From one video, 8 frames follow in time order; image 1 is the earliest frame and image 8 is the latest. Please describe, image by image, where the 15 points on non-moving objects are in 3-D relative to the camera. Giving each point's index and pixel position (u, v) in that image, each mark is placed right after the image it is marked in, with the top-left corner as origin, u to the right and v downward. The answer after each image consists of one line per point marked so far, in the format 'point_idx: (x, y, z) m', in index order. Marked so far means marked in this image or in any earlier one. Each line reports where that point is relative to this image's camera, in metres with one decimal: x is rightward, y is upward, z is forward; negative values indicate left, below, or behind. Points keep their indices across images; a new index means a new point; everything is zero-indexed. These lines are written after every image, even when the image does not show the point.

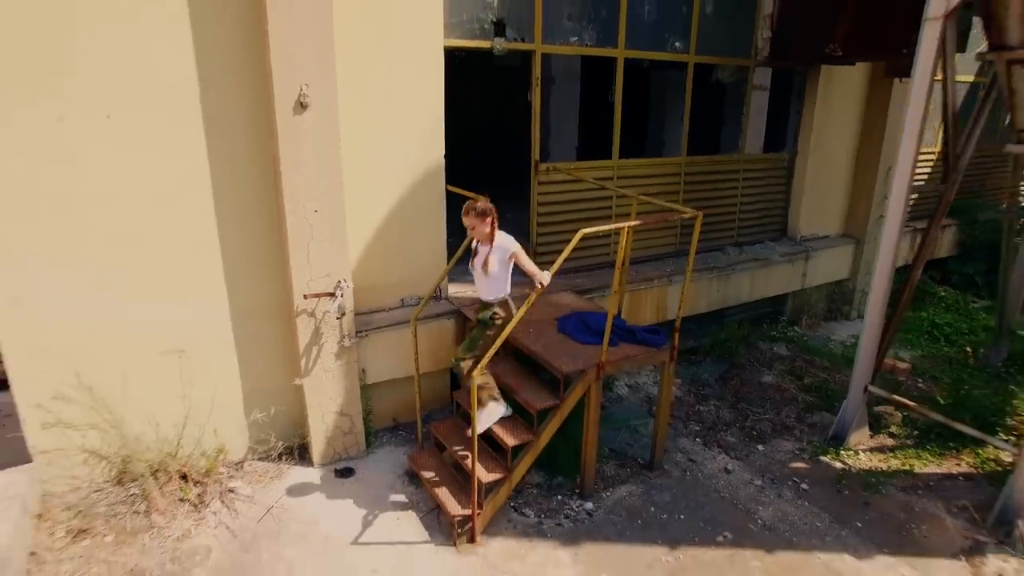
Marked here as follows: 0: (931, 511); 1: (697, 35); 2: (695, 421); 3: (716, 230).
0: (+4.4, -2.3, +3.6) m
1: (+2.8, +3.8, +5.2) m
2: (+2.4, -1.7, +4.6) m
3: (+3.4, +1.0, +5.8) m
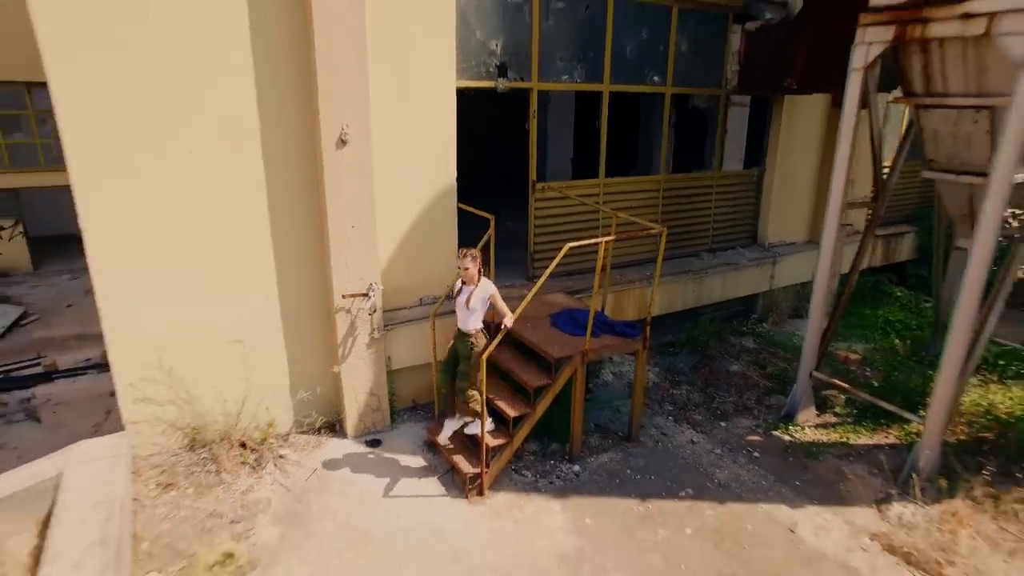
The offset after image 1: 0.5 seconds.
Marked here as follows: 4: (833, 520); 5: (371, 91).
0: (+4.4, -2.3, +4.4) m
1: (+2.8, +3.8, +6.0) m
2: (+2.4, -1.7, +5.4) m
3: (+3.4, +1.0, +6.6) m
4: (+3.7, -2.7, +4.0) m
5: (-1.6, +2.5, +4.1) m
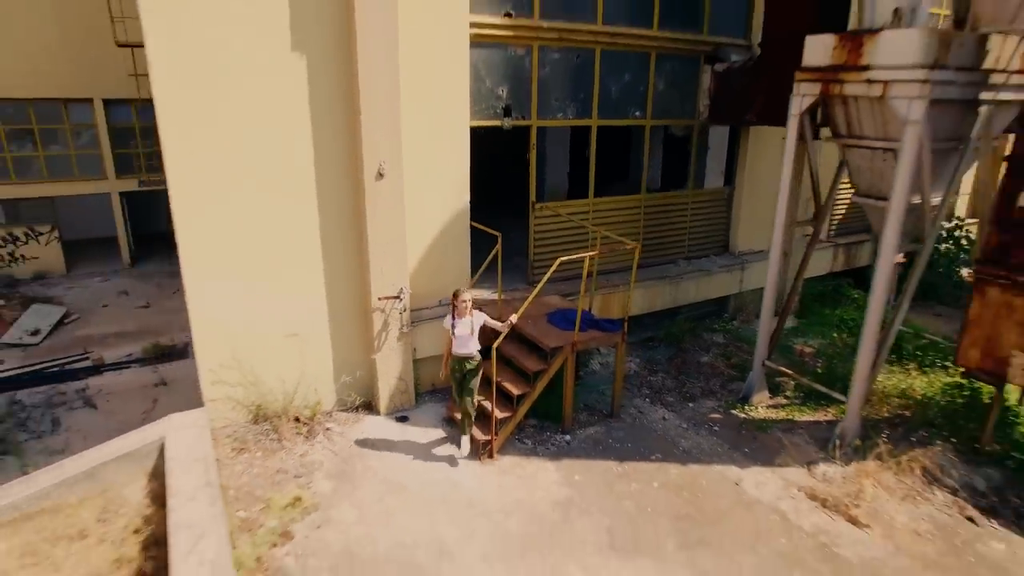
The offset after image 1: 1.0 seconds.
0: (+4.5, -2.4, +5.5) m
1: (+2.8, +3.7, +7.0) m
2: (+2.5, -1.8, +6.4) m
3: (+3.5, +0.9, +7.7) m
4: (+3.8, -2.7, +5.0) m
5: (-1.6, +2.5, +5.2) m
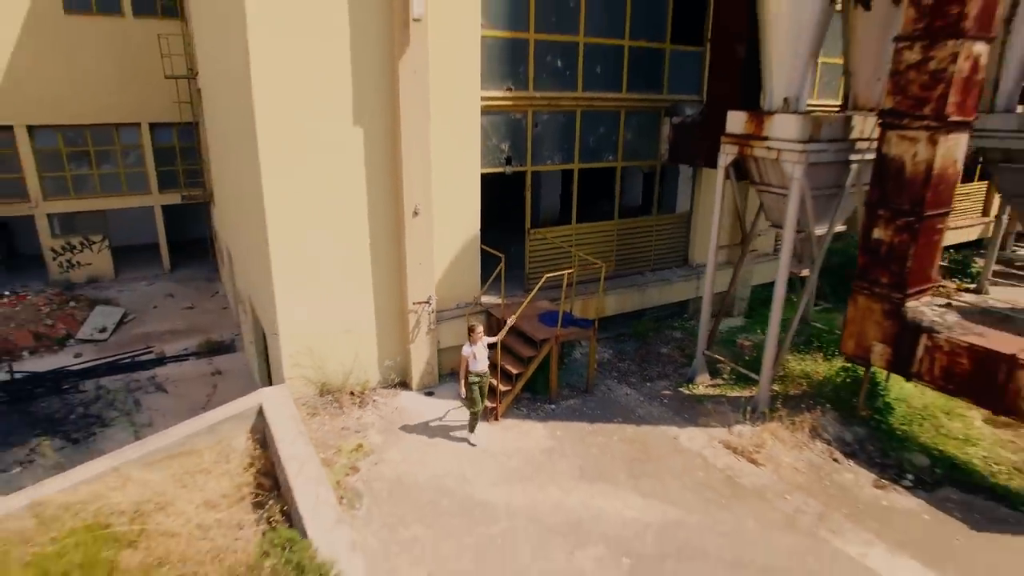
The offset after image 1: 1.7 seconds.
0: (+4.5, -2.5, +7.4) m
1: (+2.9, +3.5, +9.0) m
2: (+2.5, -2.0, +8.4) m
3: (+3.5, +0.7, +9.6) m
4: (+3.8, -2.9, +6.9) m
5: (-1.6, +2.3, +7.1) m
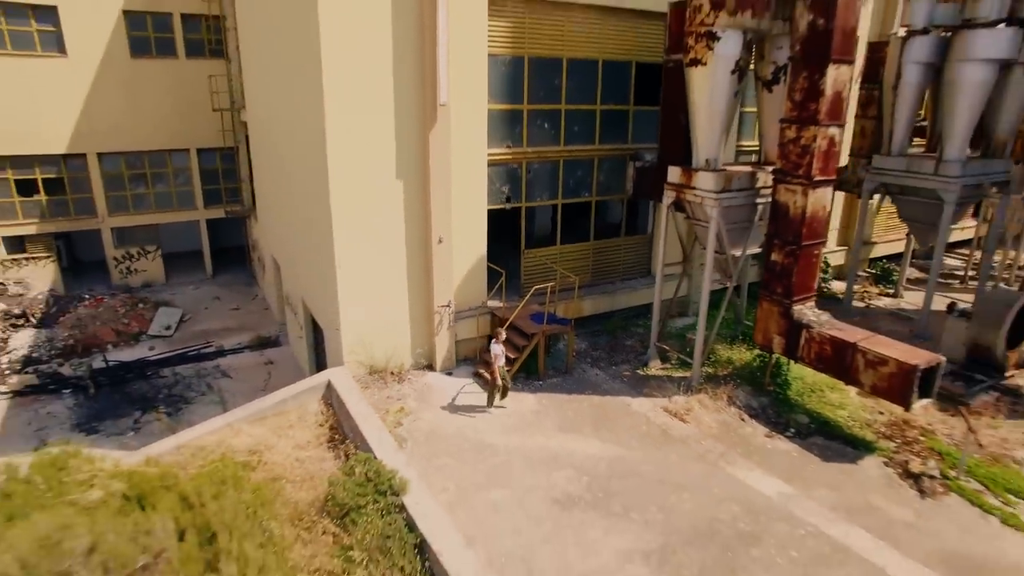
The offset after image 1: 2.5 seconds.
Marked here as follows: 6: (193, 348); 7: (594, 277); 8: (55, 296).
0: (+4.4, -2.8, +9.9) m
1: (+2.8, +3.3, +11.6) m
2: (+2.4, -2.2, +10.9) m
3: (+3.4, +0.5, +12.2) m
4: (+3.7, -3.1, +9.5) m
5: (-1.6, +2.1, +9.7) m
6: (-13.9, -2.6, +15.2) m
7: (+2.8, +0.4, +12.0) m
8: (-23.6, -0.3, +18.1) m
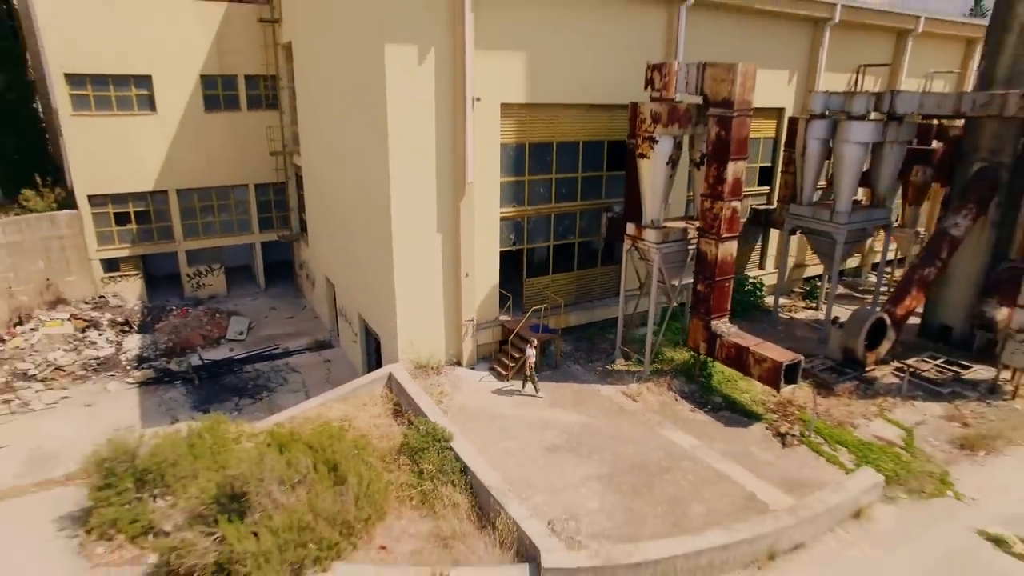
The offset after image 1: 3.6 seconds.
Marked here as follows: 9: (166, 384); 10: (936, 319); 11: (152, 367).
0: (+4.6, -3.5, +14.0) m
1: (+3.0, +2.5, +15.6) m
2: (+2.6, -3.0, +15.0) m
3: (+3.6, -0.2, +16.2) m
4: (+3.9, -3.9, +13.6) m
5: (-1.4, +1.3, +13.8) m
6: (-13.7, -3.4, +19.3) m
7: (+3.0, -0.4, +16.0) m
8: (-23.4, -1.1, +22.2) m
9: (-16.9, -4.7, +17.0) m
10: (+18.9, -1.3, +15.5) m
11: (-18.4, -4.1, +17.9) m
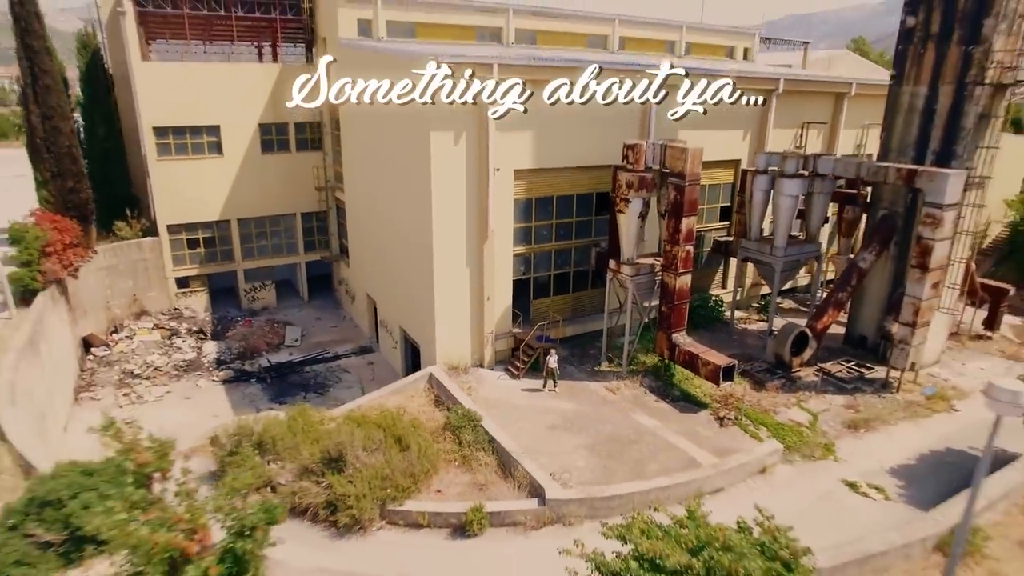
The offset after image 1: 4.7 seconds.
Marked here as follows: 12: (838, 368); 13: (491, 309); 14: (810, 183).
0: (+5.1, -4.6, +18.3) m
1: (+3.5, +1.5, +19.9) m
2: (+3.1, -4.0, +19.3) m
3: (+4.2, -1.3, +20.5) m
4: (+4.5, -4.9, +17.9) m
5: (-0.9, +0.3, +18.1) m
6: (-13.2, -4.4, +23.6) m
7: (+3.6, -1.4, +20.3) m
8: (-22.9, -2.1, +26.6) m
9: (-16.4, -5.7, +21.4) m
10: (+19.5, -2.4, +19.8) m
11: (-17.9, -5.1, +22.2) m
12: (+17.0, -4.2, +18.2) m
13: (-1.2, -1.0, +18.2) m
14: (+16.3, +5.7, +19.1) m
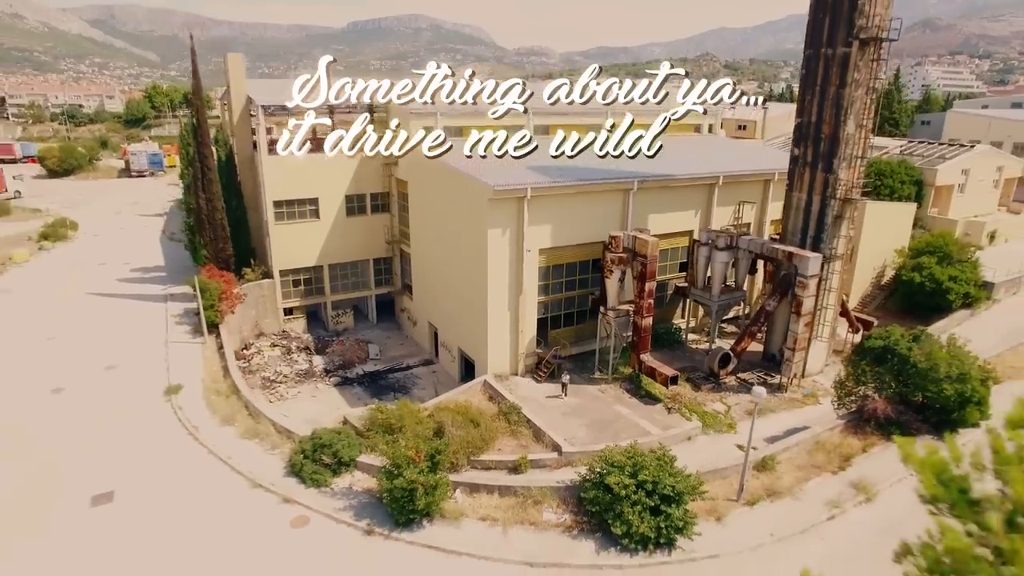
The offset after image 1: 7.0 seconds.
0: (+7.1, -7.4, +27.7) m
1: (+5.5, -1.3, +29.3) m
2: (+5.1, -6.8, +28.7) m
3: (+6.1, -4.1, +29.9) m
4: (+6.4, -7.7, +27.3) m
5: (+1.0, -2.5, +27.5) m
6: (-11.2, -7.2, +33.1) m
7: (+5.5, -4.2, +29.7) m
8: (-20.9, -4.9, +36.0) m
9: (-14.4, -8.5, +30.8) m
10: (+21.4, -5.2, +29.2) m
11: (-16.0, -7.9, +31.7) m
12: (+18.9, -7.0, +27.7) m
13: (+0.7, -3.8, +27.7) m
14: (+18.2, +2.9, +28.5) m
